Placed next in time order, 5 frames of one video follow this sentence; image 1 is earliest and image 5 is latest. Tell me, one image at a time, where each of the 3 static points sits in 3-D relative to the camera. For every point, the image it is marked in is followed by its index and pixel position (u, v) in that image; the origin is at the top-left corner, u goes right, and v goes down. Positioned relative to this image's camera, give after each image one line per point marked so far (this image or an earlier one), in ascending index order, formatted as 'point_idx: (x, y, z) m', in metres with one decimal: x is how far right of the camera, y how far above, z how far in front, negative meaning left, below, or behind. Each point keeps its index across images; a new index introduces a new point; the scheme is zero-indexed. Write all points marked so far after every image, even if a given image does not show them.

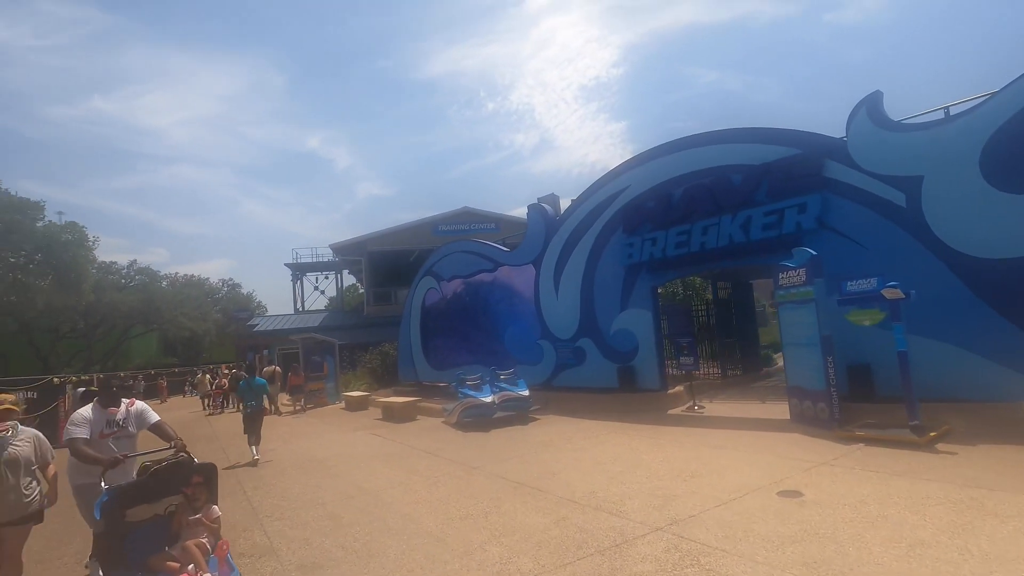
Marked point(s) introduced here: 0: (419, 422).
0: (-2.5, -3.6, +14.5) m
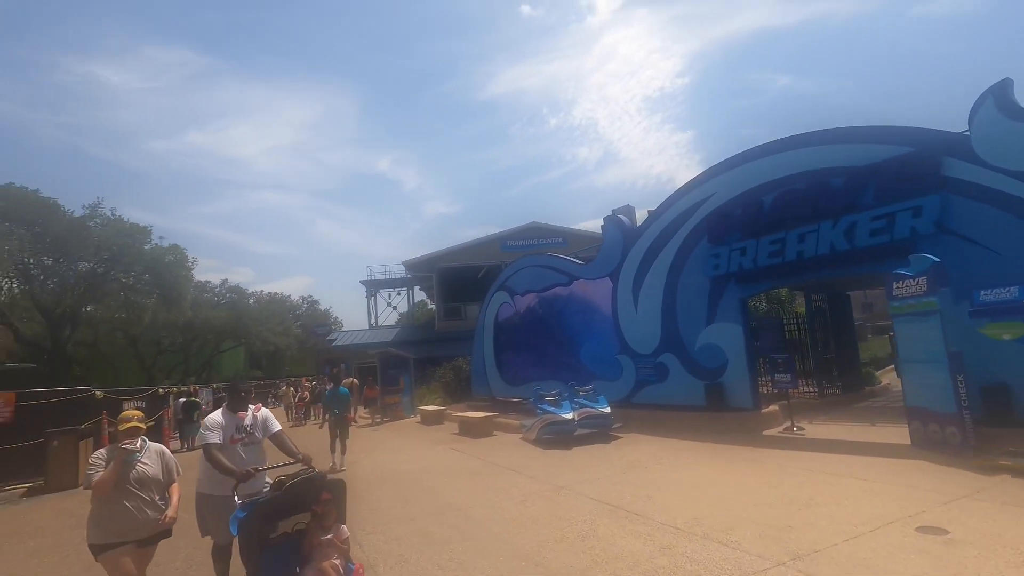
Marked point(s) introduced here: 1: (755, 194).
0: (-0.4, -4.0, +14.4) m
1: (+5.3, +2.1, +11.7) m
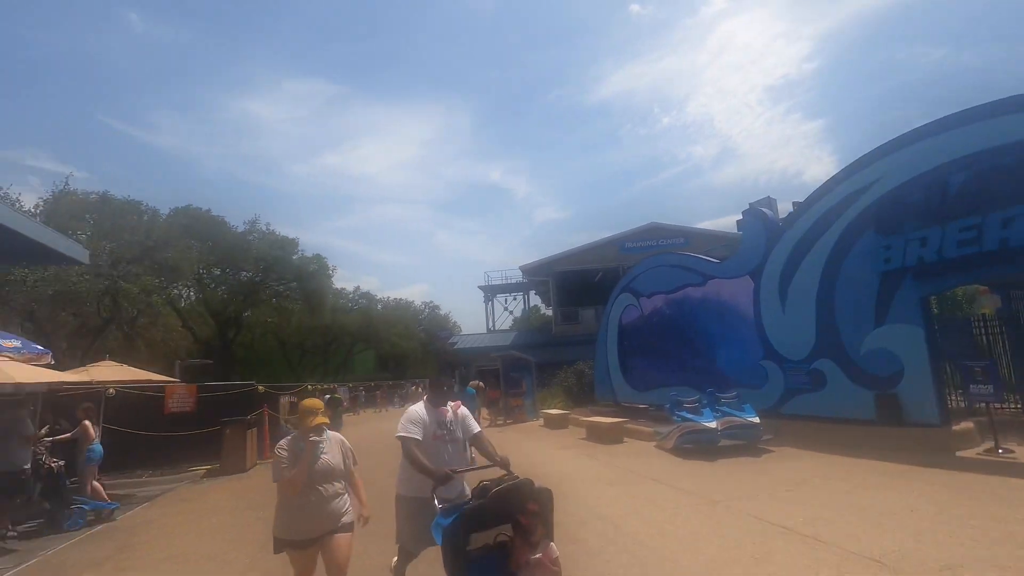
0: (+3.0, -4.0, +13.8) m
1: (+7.9, +2.1, +10.0) m
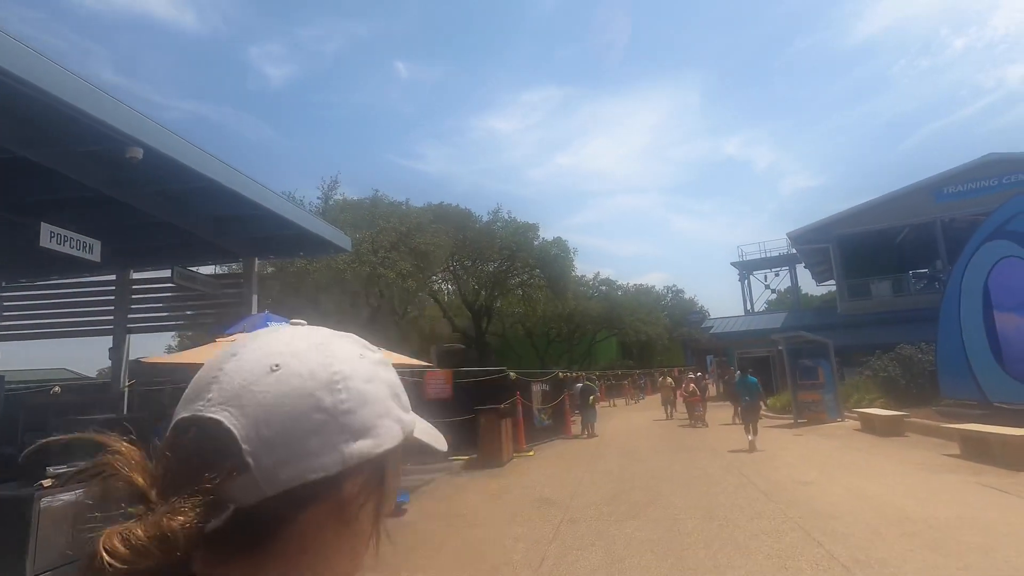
0: (+8.6, -2.9, +8.3) m
1: (+11.2, +3.4, +2.8) m
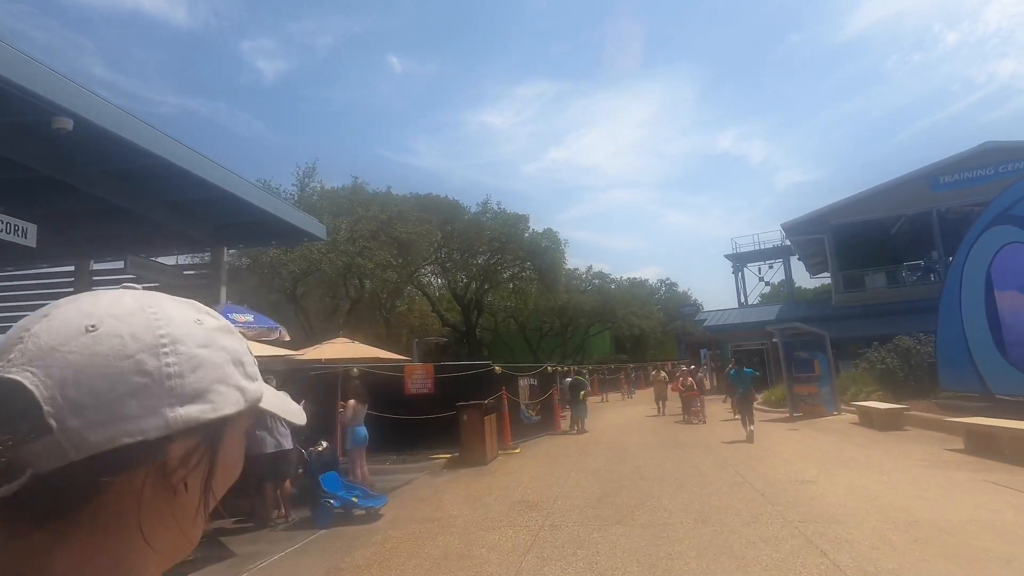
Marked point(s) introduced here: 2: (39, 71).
0: (+8.3, -2.6, +7.8) m
1: (+10.9, +3.6, +2.2) m
2: (-5.3, +2.4, +6.1) m
